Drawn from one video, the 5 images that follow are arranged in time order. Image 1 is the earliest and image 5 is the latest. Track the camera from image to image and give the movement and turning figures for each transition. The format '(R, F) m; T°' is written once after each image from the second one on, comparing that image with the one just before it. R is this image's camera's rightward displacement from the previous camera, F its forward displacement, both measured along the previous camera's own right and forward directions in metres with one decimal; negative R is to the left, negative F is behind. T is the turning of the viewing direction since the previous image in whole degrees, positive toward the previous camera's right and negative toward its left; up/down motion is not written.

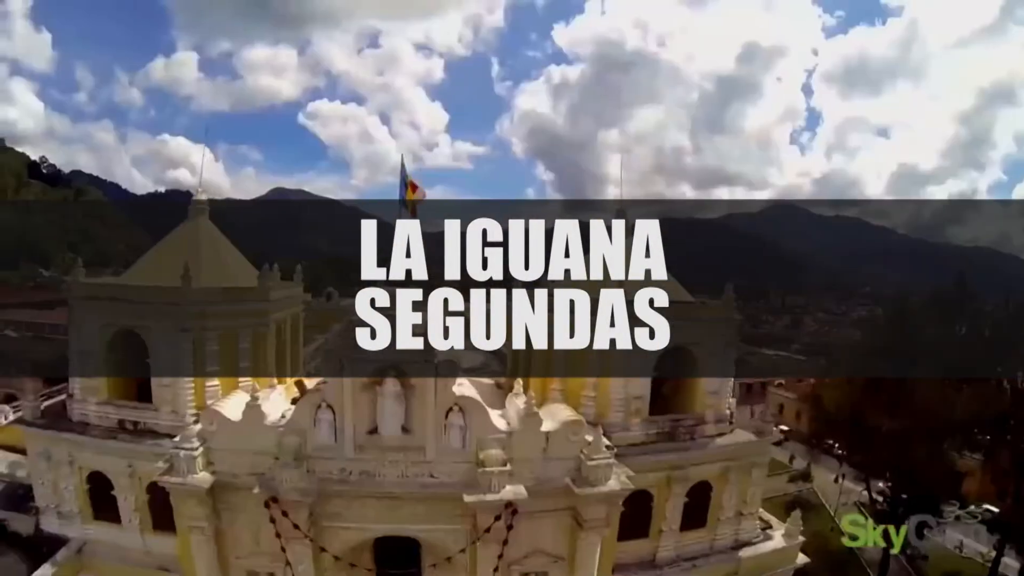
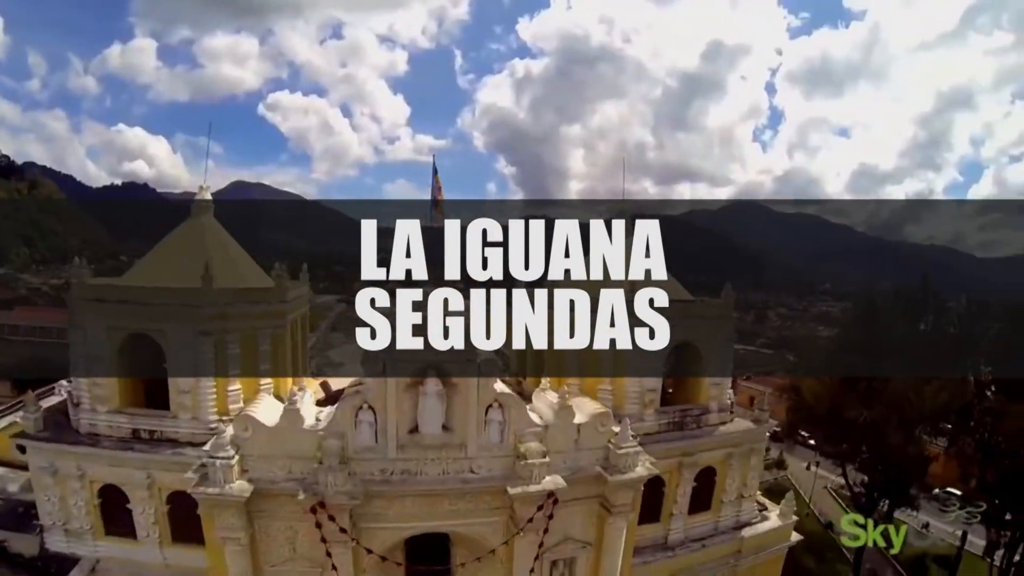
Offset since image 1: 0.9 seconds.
(-1.7, +0.1) m; +5°
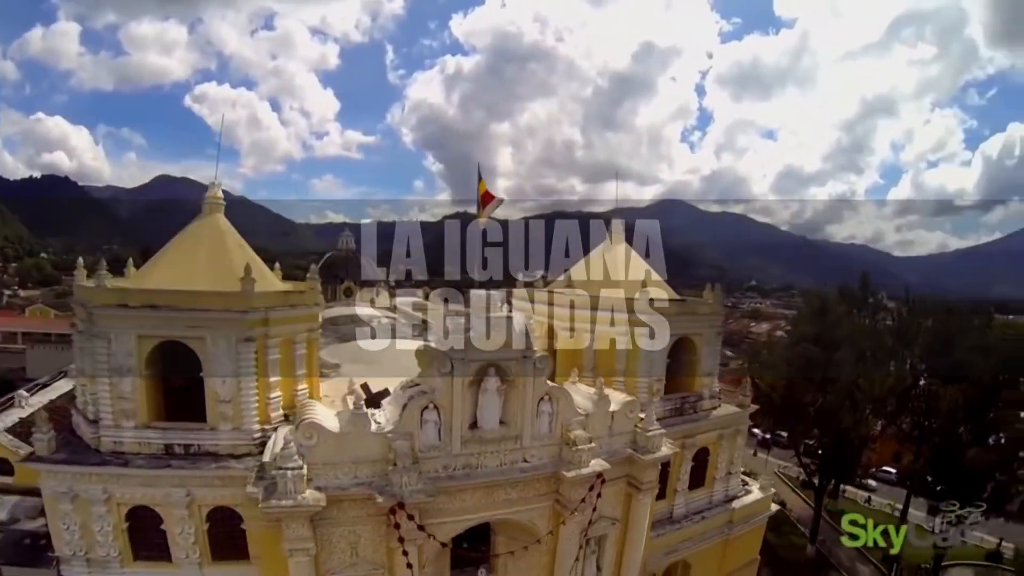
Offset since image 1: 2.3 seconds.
(-2.8, 0.0) m; +9°
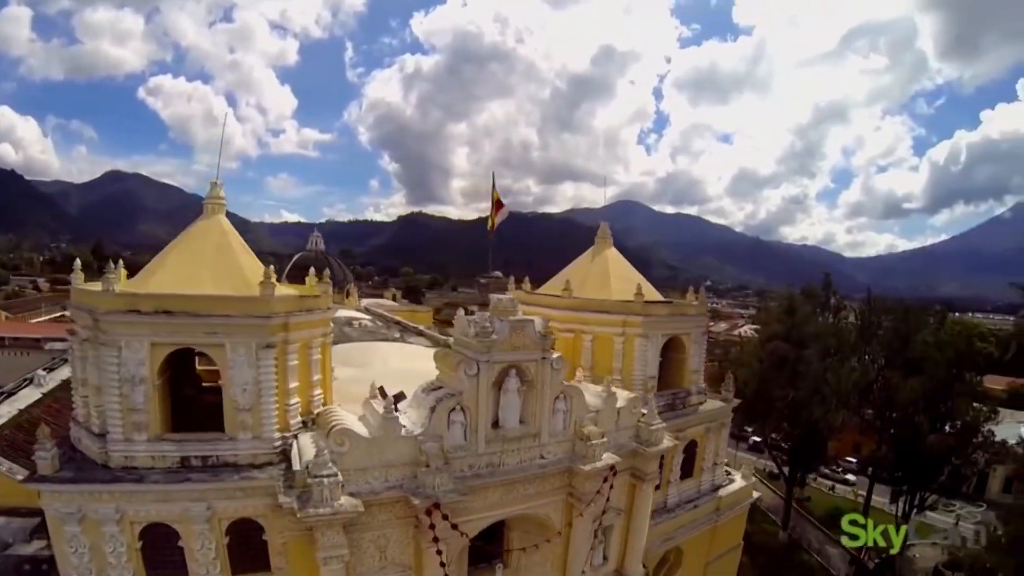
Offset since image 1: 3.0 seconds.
(-1.5, -0.1) m; +5°
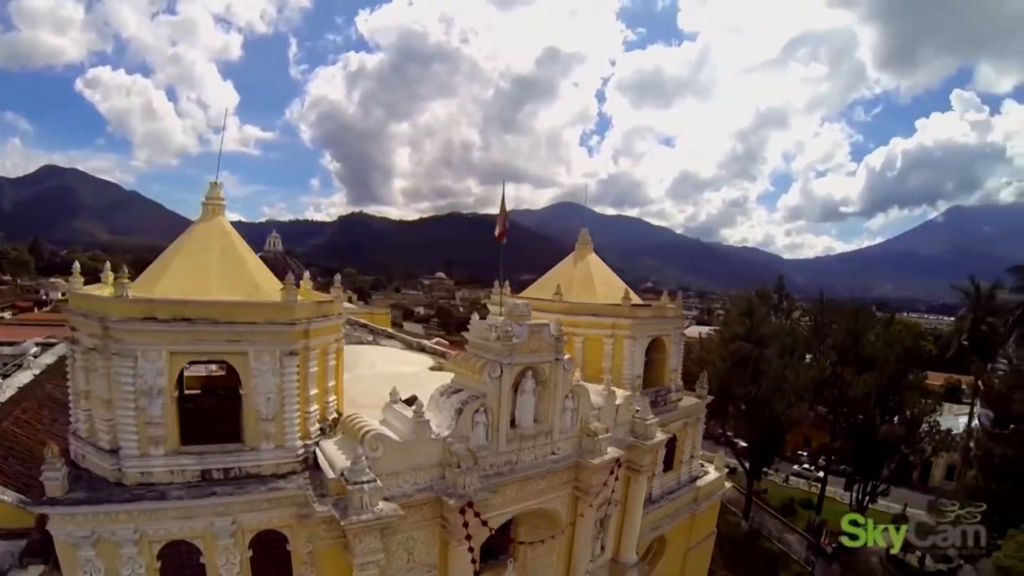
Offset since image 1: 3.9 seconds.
(-1.7, -0.1) m; +7°
